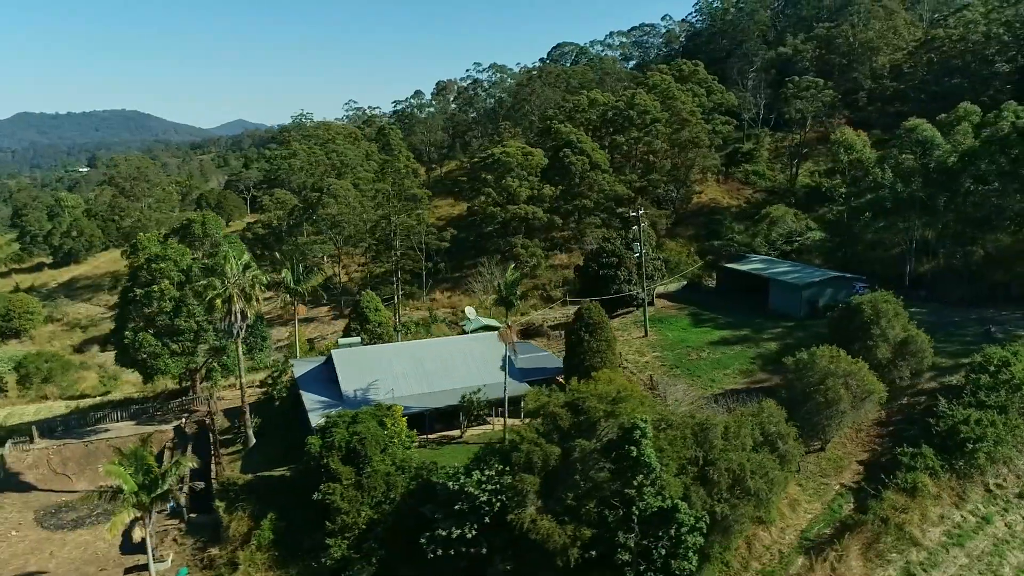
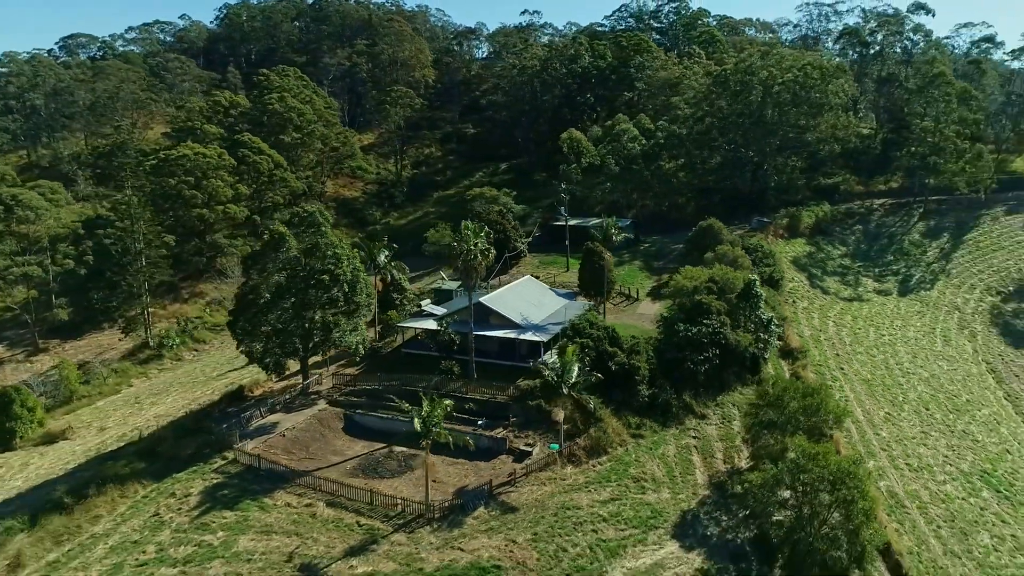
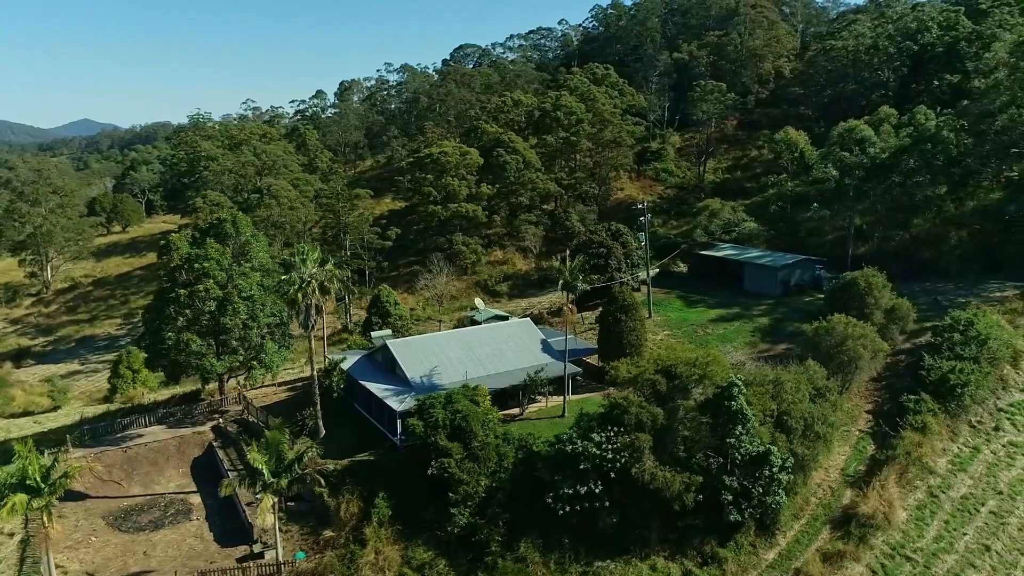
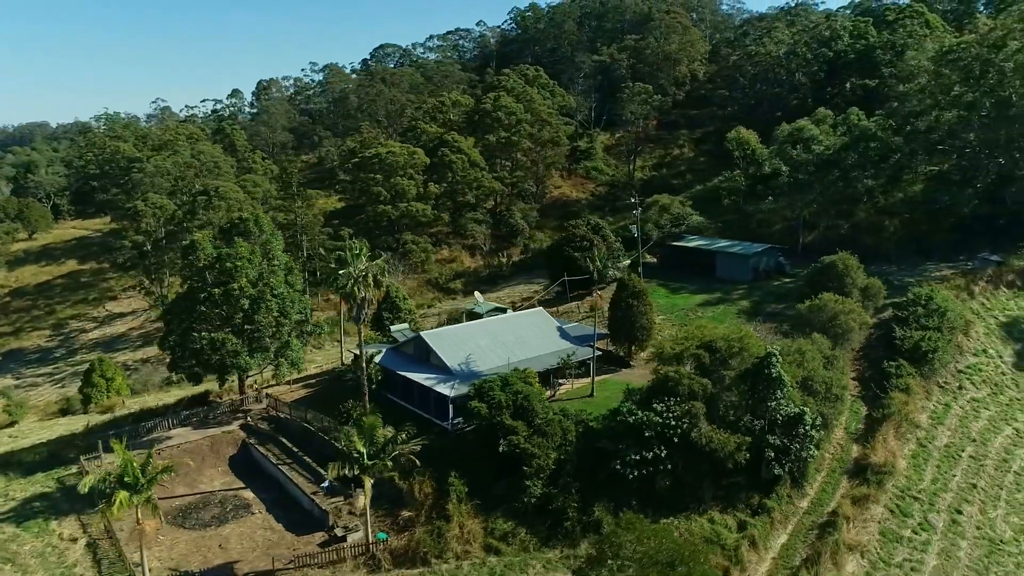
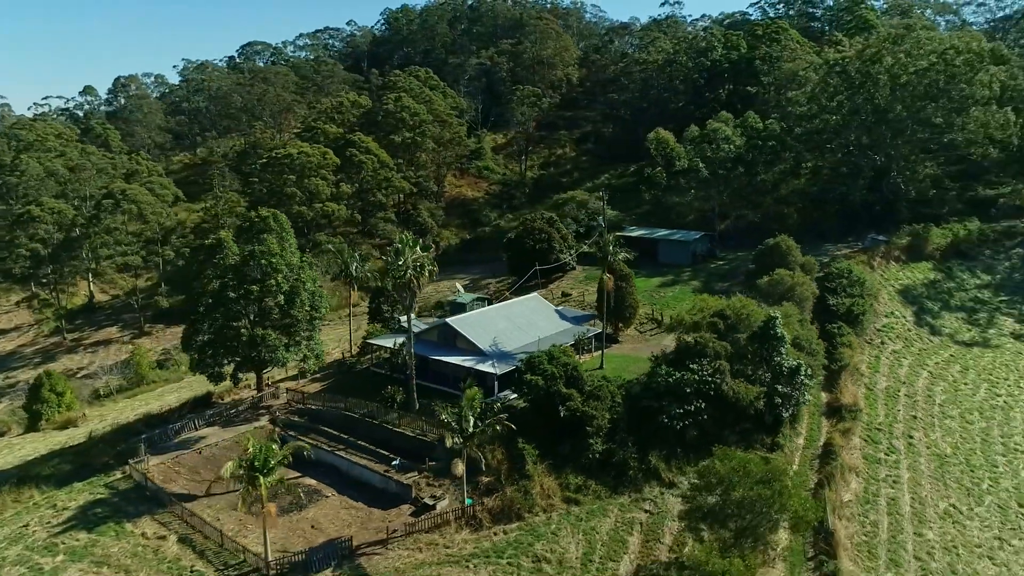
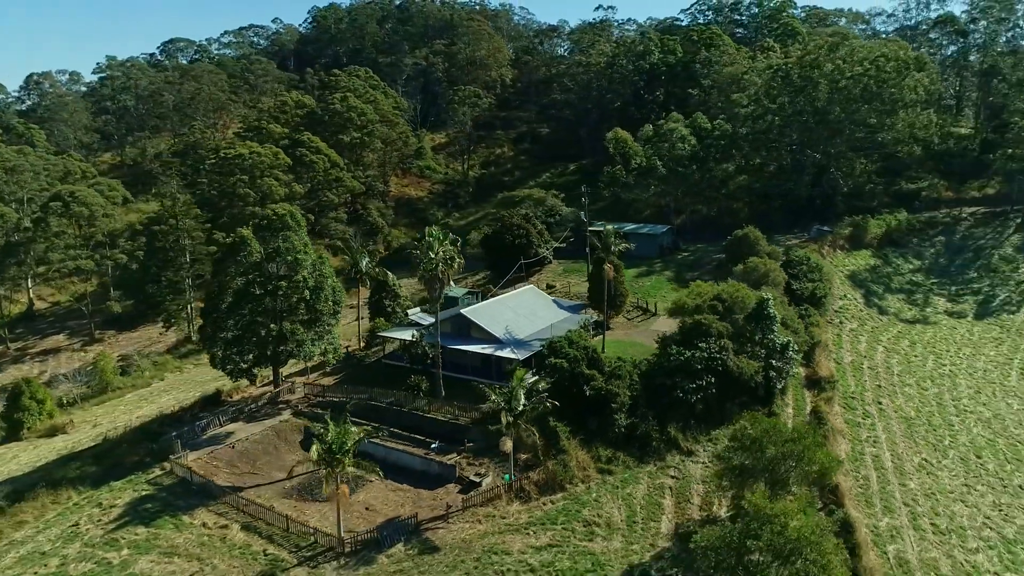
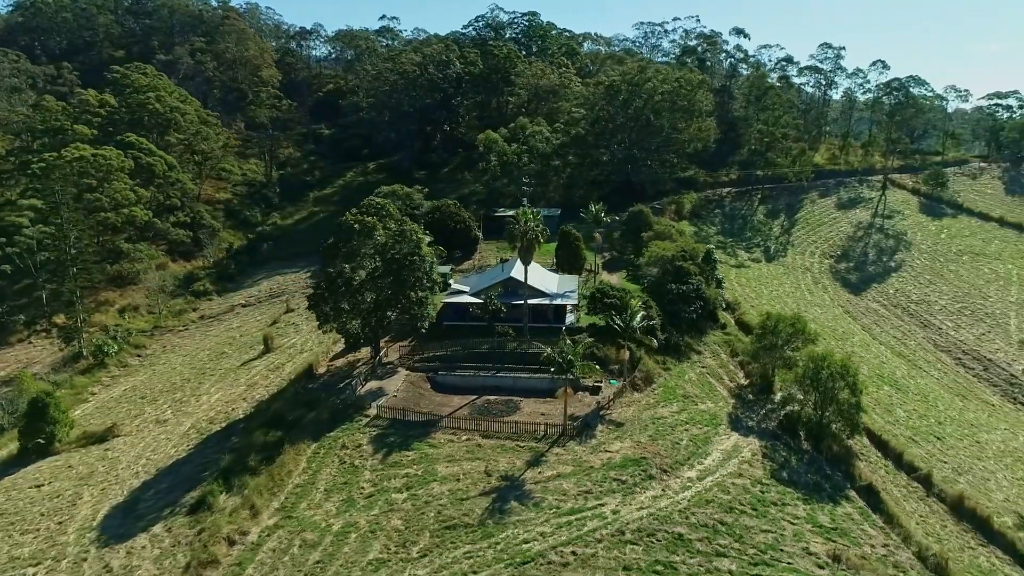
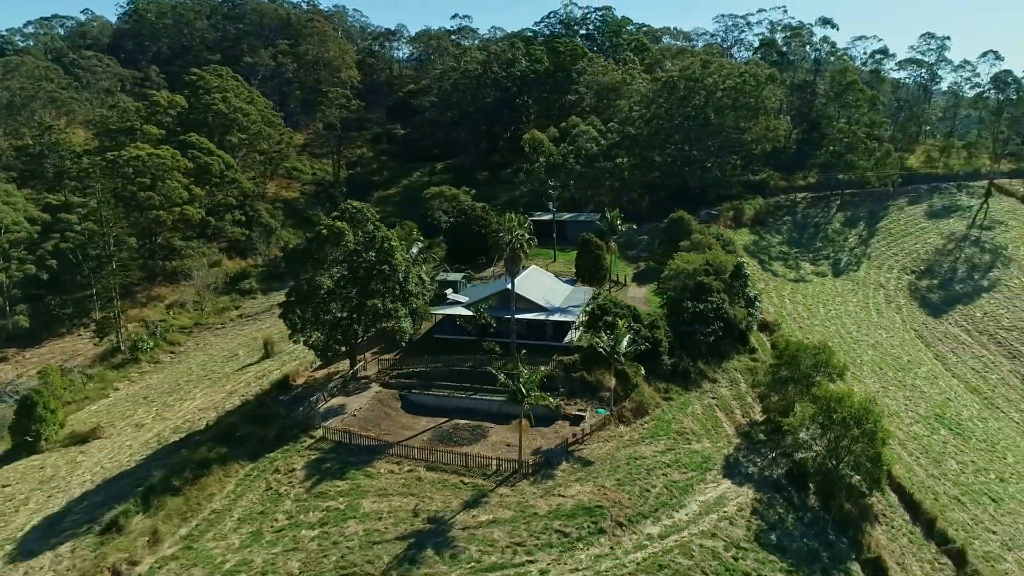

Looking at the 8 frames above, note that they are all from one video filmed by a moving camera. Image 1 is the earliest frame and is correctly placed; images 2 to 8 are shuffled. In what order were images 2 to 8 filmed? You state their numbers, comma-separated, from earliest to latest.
3, 4, 5, 6, 2, 8, 7
